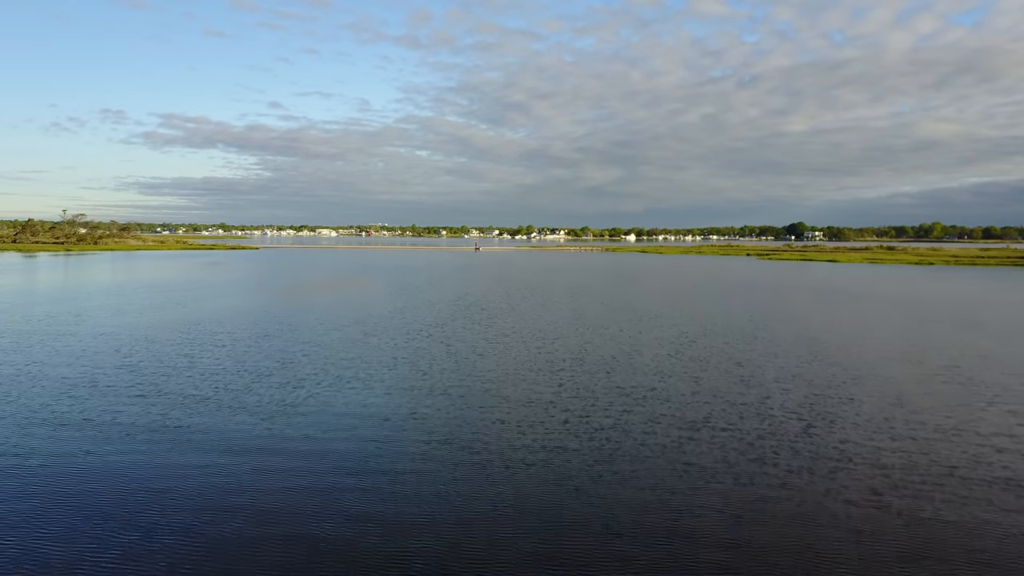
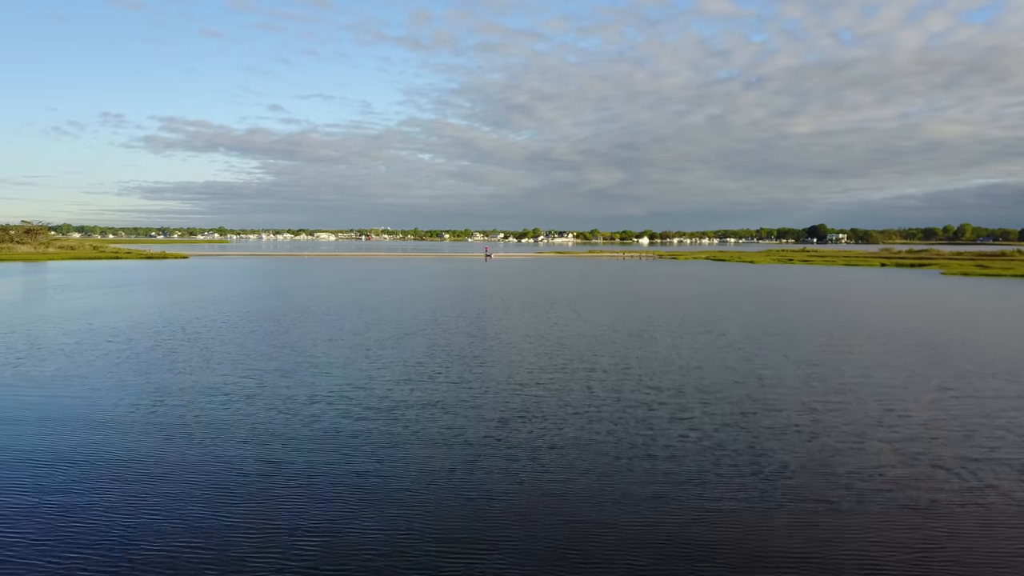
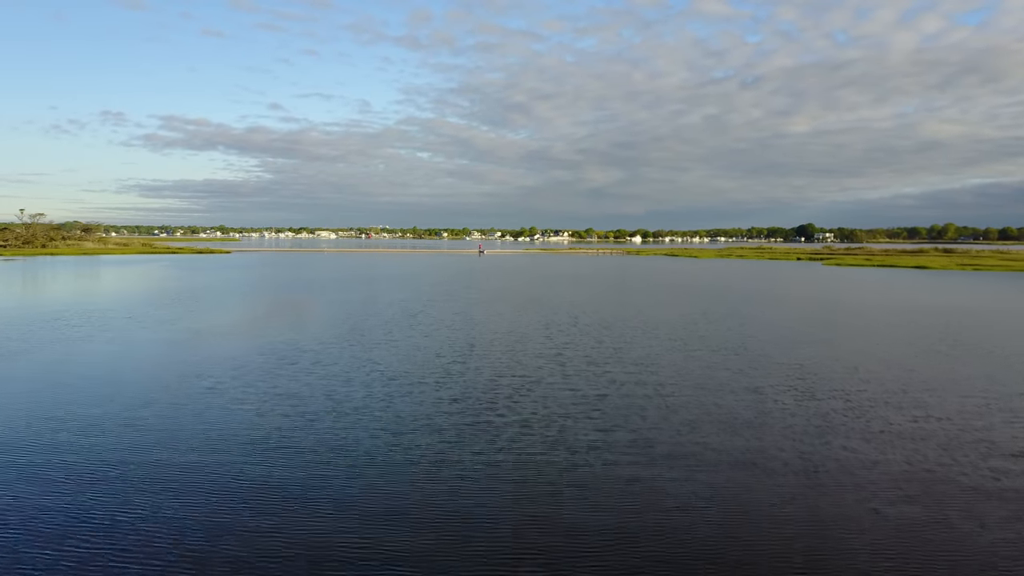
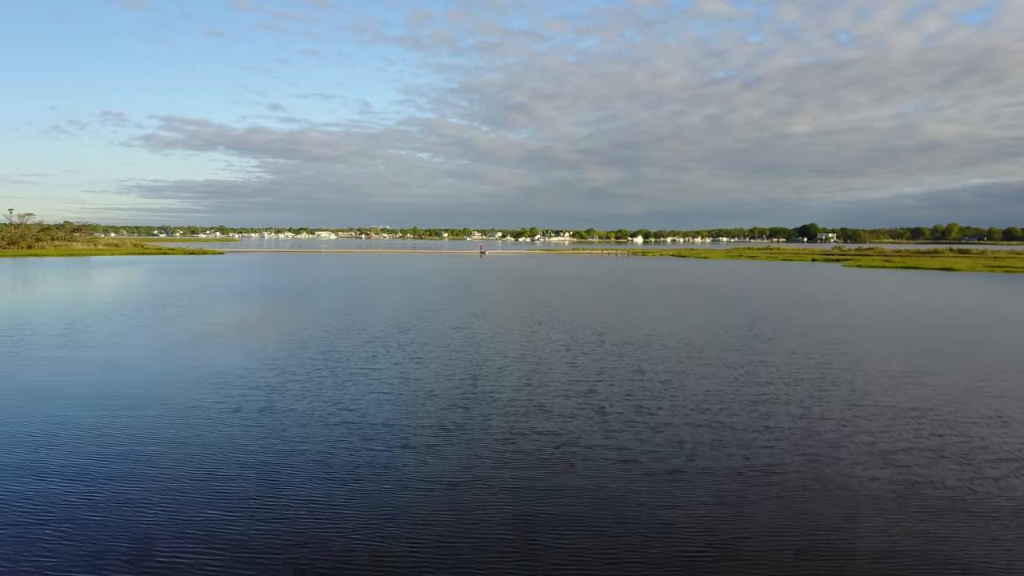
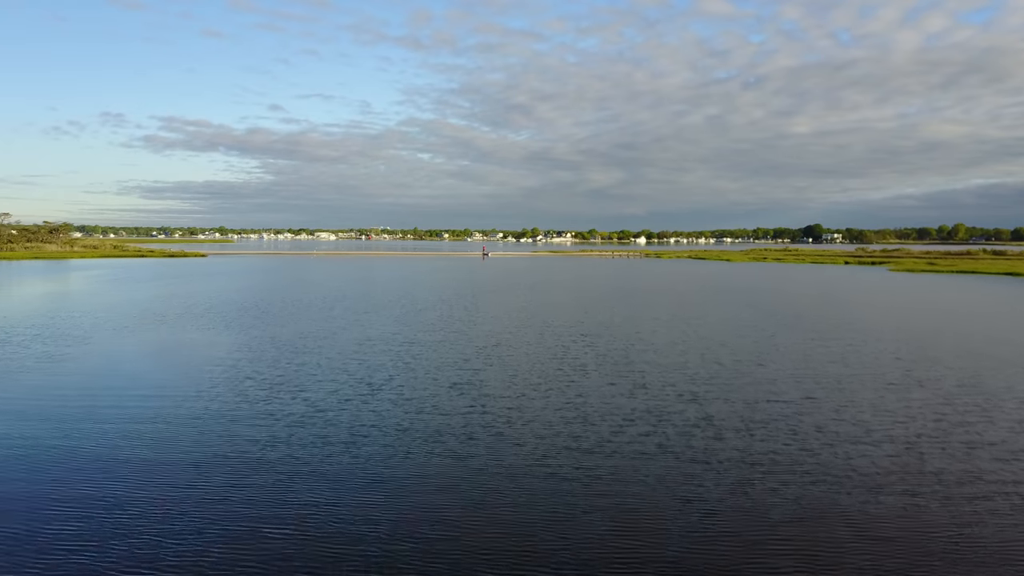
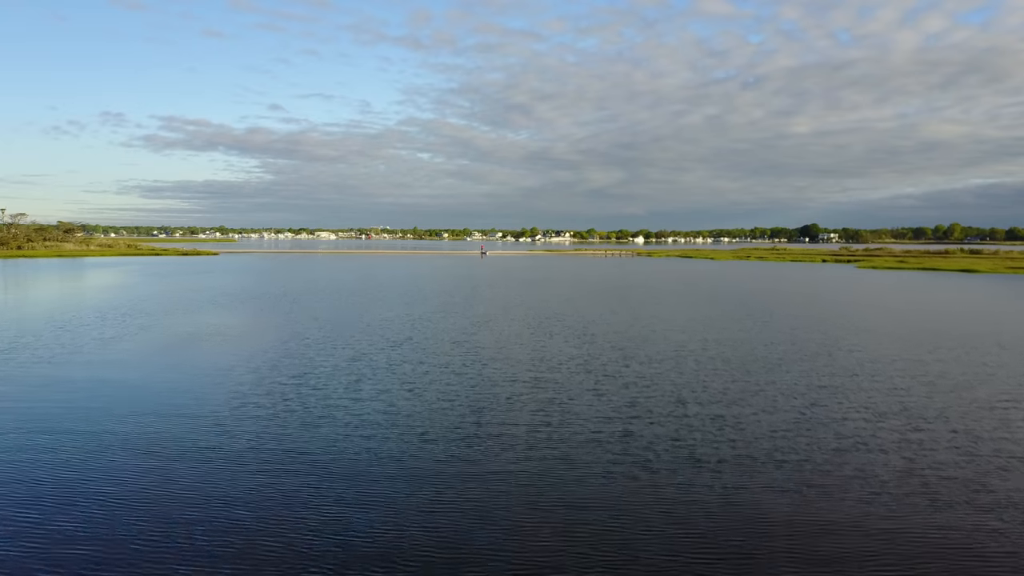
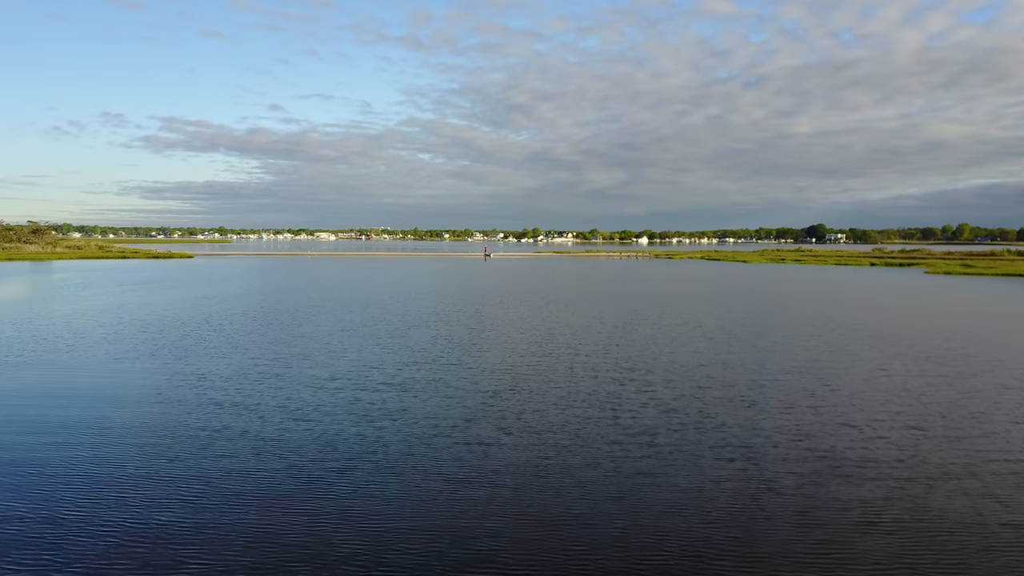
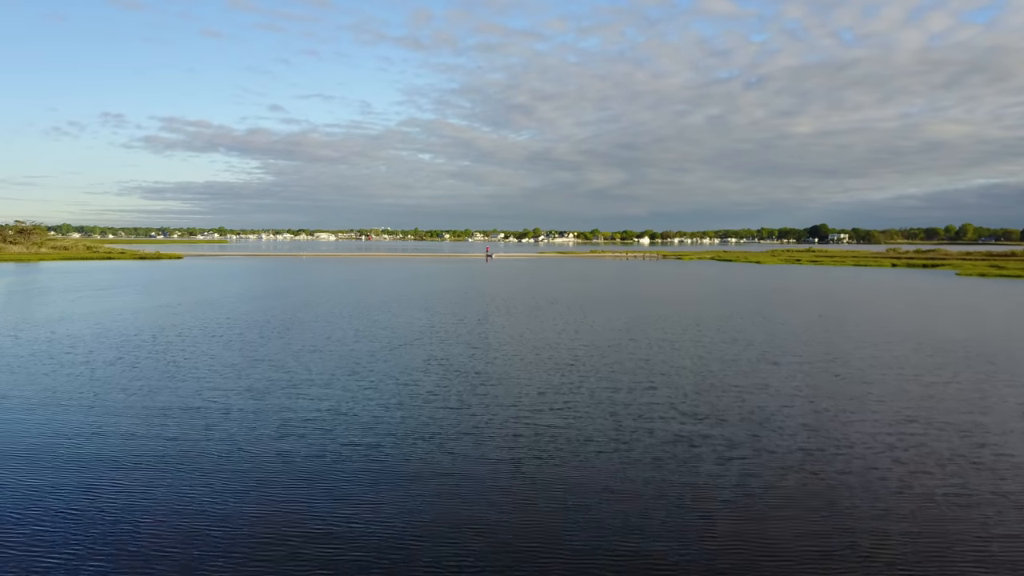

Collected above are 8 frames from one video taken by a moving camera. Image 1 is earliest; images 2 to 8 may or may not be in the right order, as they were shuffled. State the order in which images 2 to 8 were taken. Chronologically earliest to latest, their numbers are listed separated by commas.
3, 4, 6, 5, 7, 2, 8
